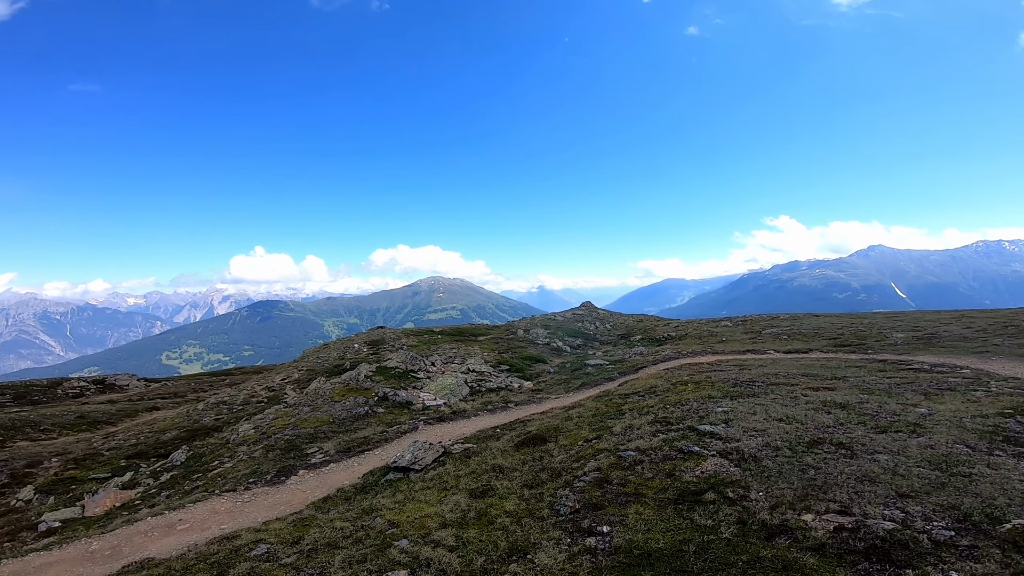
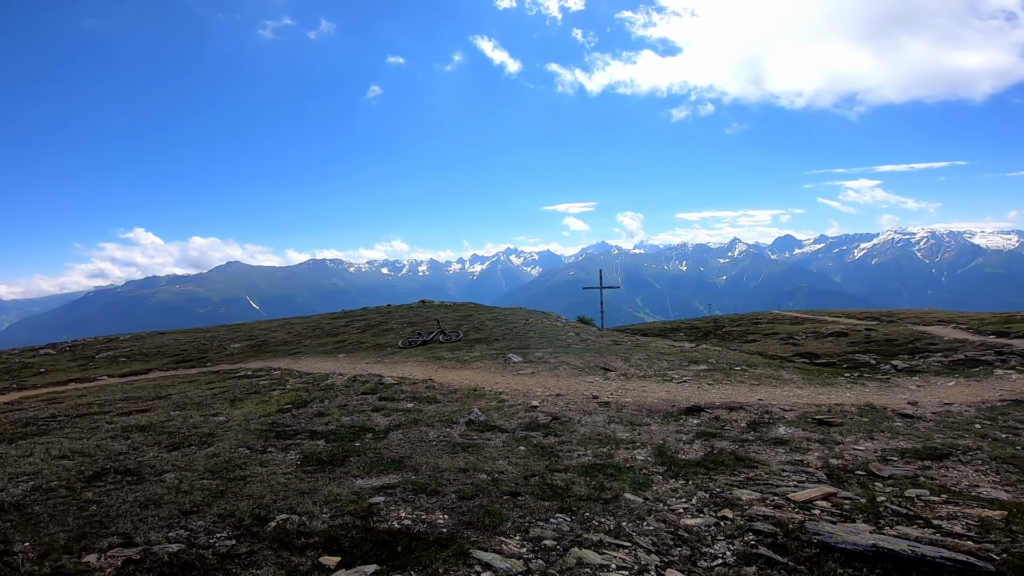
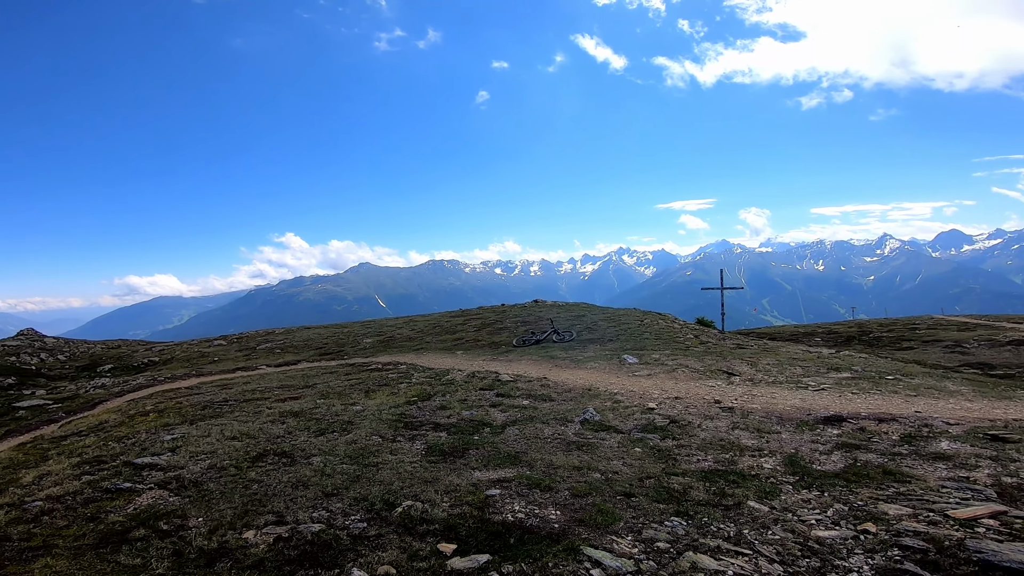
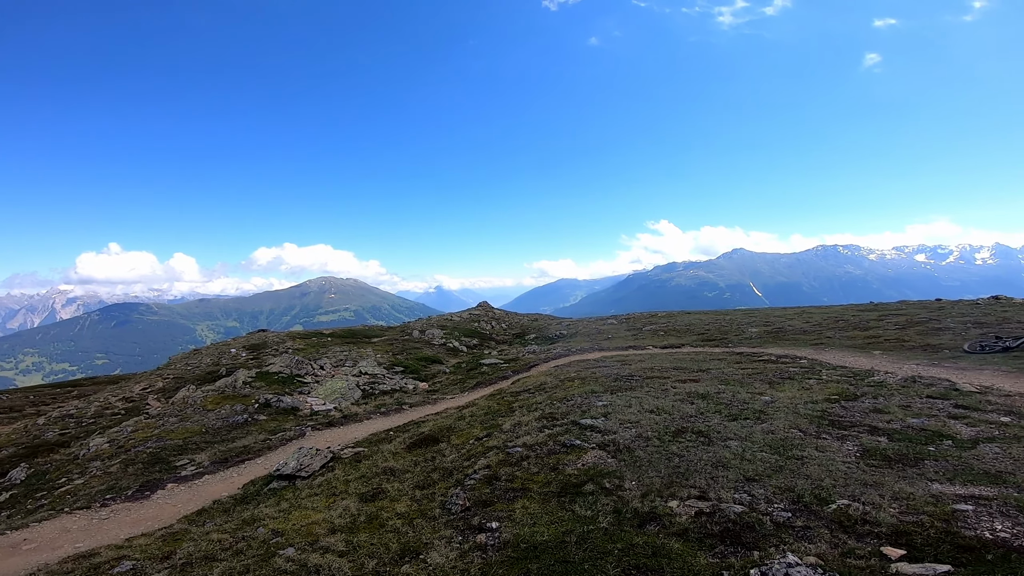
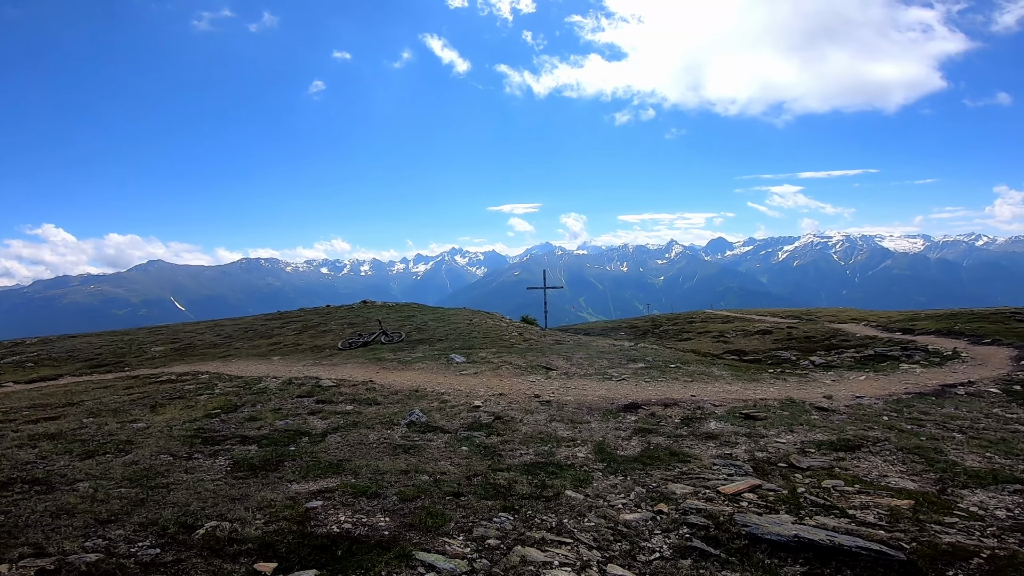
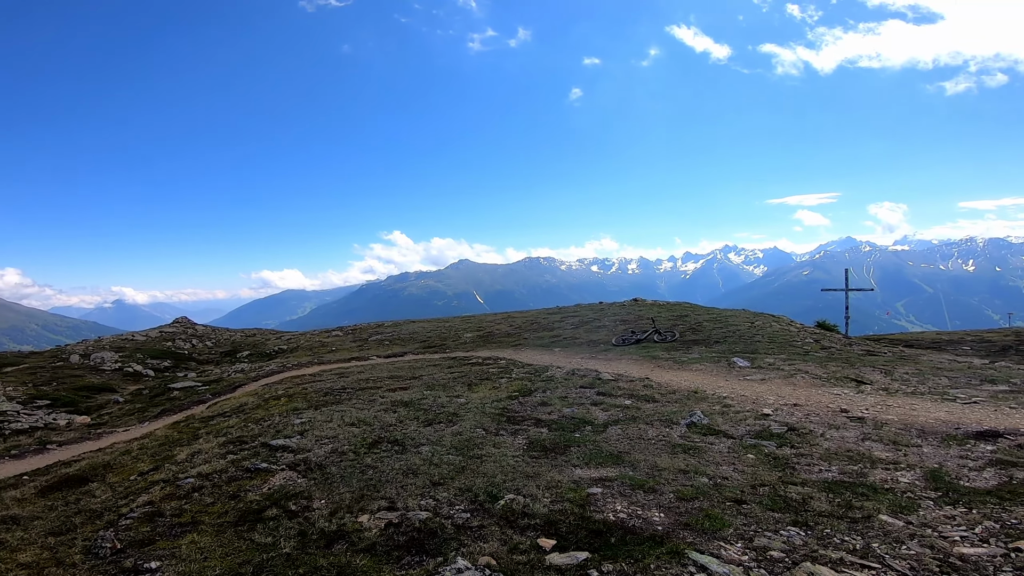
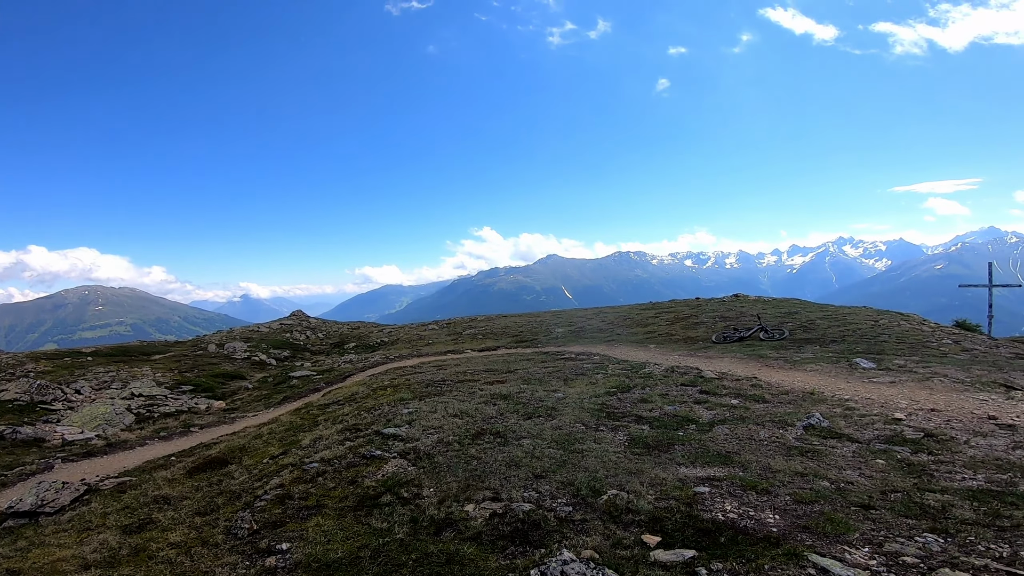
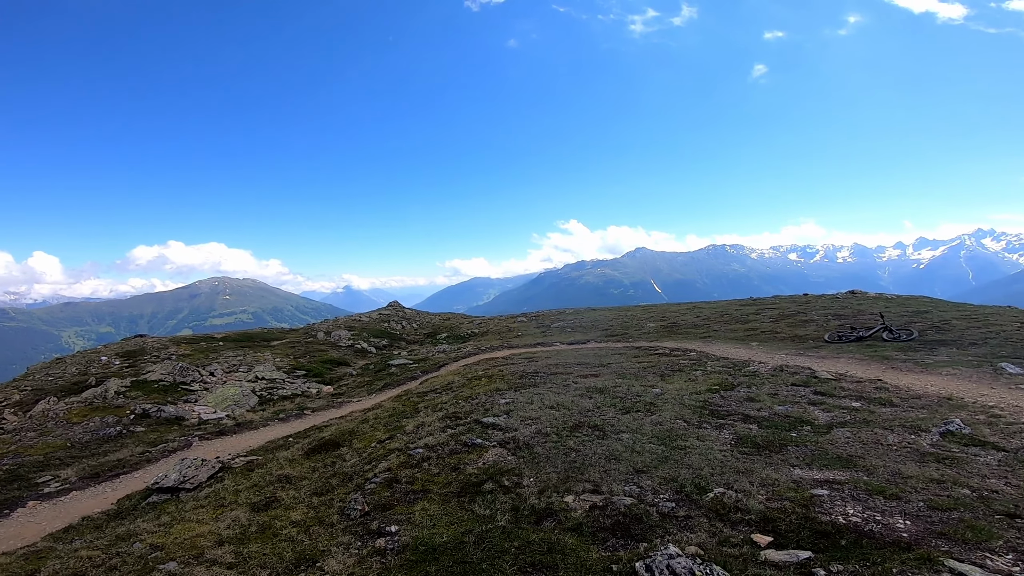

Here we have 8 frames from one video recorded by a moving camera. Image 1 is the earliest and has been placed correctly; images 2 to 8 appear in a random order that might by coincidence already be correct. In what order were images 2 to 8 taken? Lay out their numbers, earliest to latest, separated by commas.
4, 8, 7, 6, 3, 2, 5
